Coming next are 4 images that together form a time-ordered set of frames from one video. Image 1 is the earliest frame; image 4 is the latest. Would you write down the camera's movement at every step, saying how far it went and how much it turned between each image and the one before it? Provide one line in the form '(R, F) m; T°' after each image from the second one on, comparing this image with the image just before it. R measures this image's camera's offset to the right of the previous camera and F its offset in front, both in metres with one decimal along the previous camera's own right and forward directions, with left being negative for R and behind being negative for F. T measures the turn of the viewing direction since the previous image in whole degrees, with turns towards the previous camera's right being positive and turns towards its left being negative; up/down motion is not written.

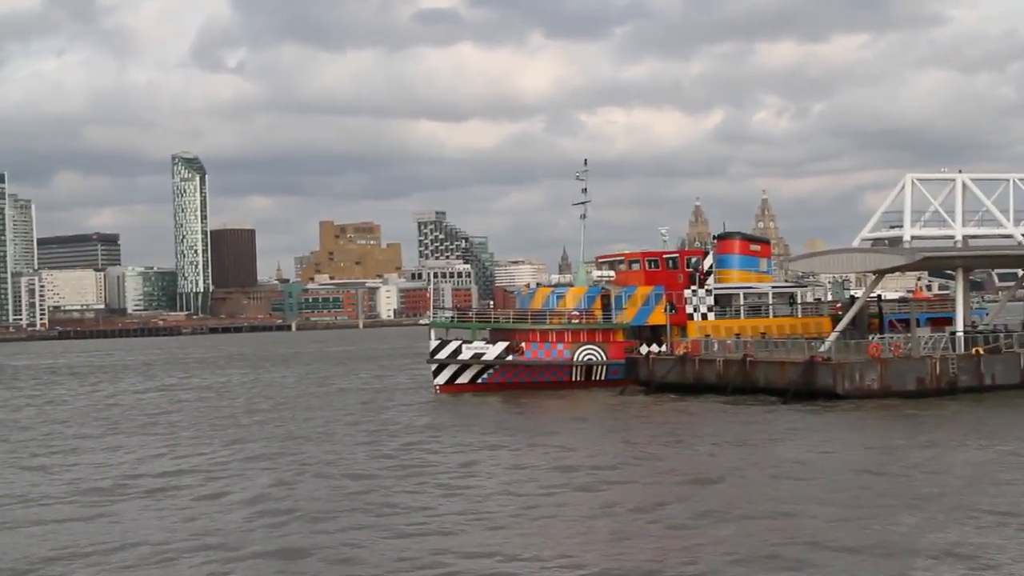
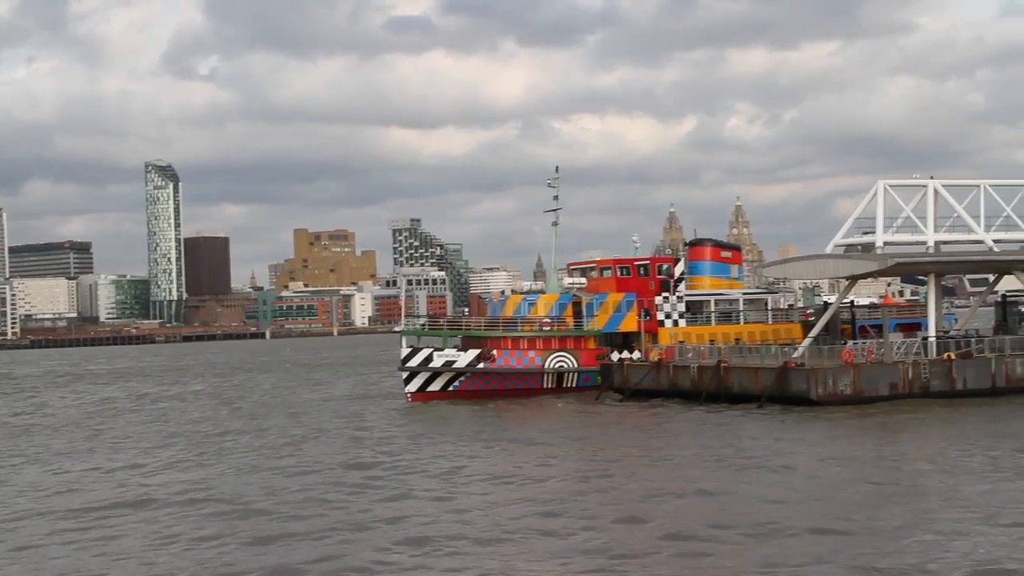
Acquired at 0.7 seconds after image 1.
(-0.7, -1.5) m; +1°
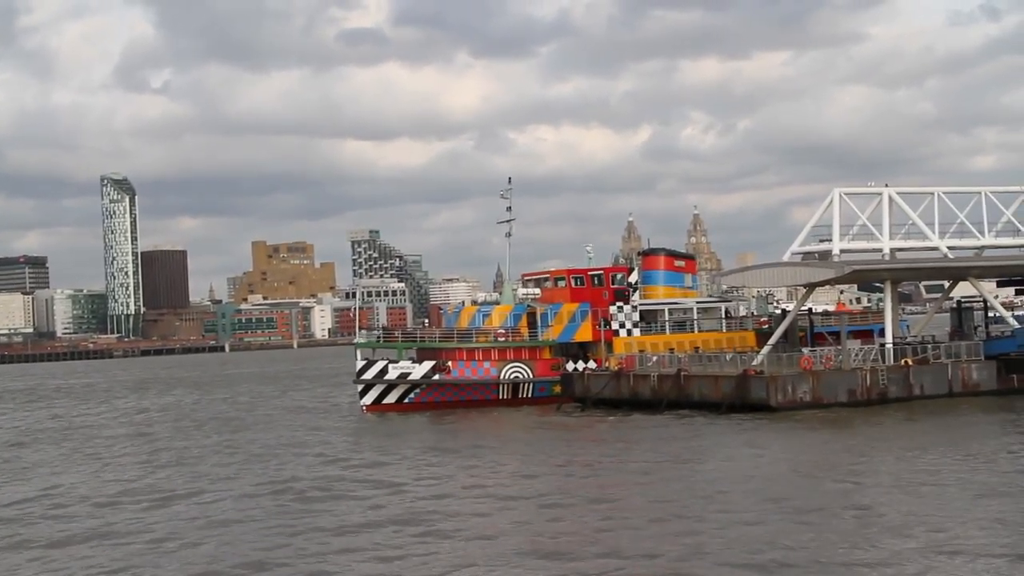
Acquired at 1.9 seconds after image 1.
(+0.2, +0.9) m; +2°
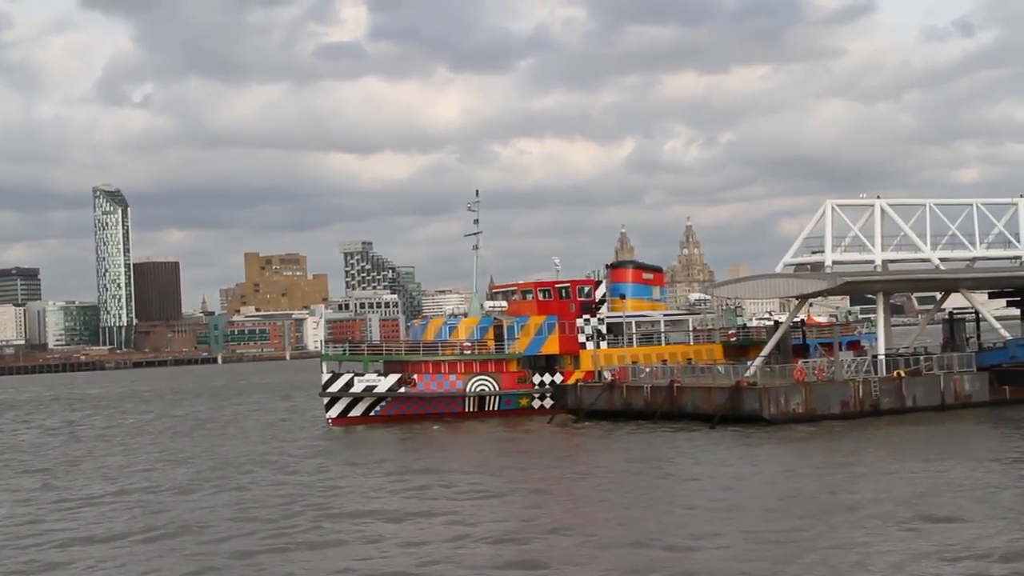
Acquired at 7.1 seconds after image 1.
(0.0, +0.1) m; 0°
